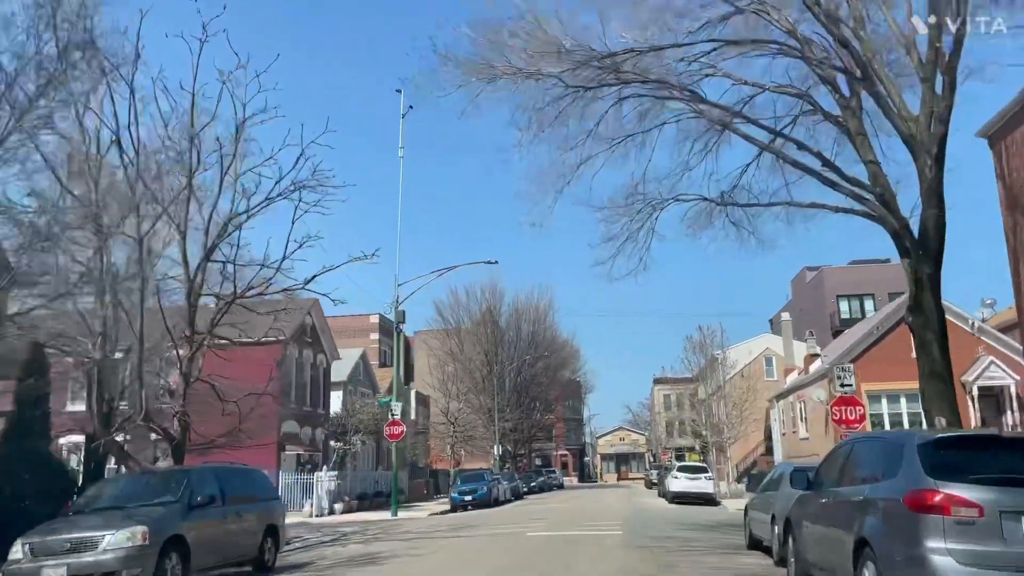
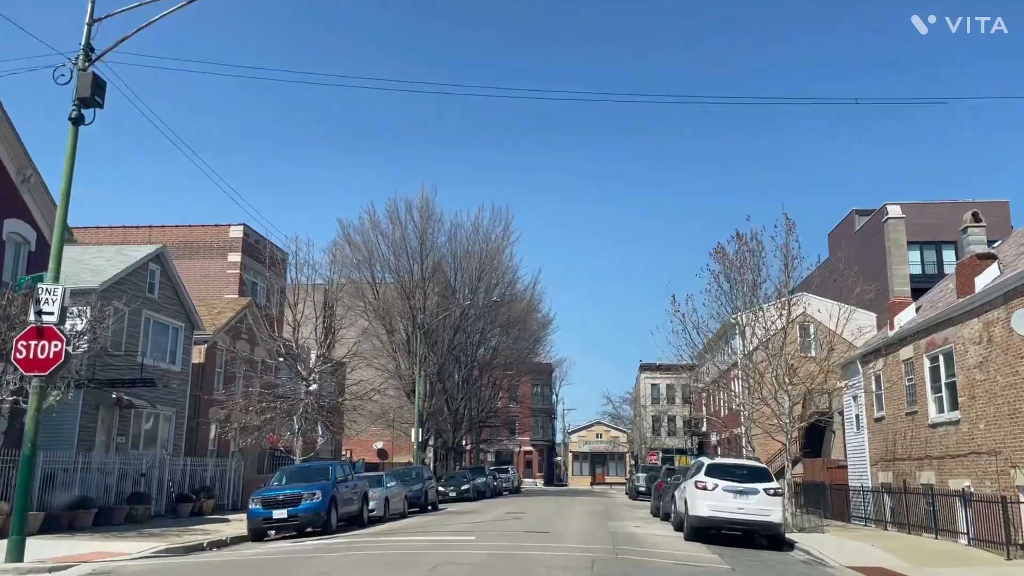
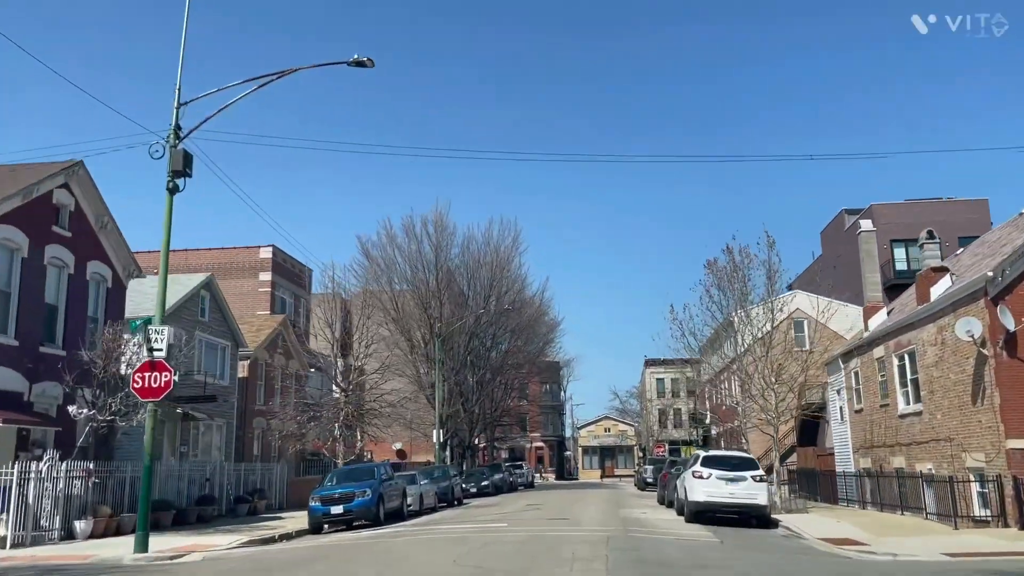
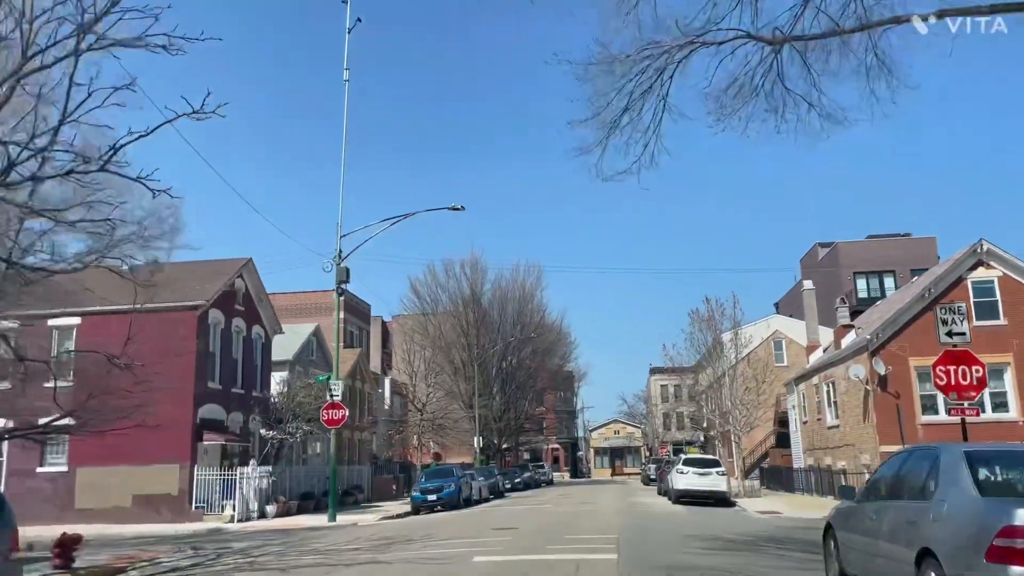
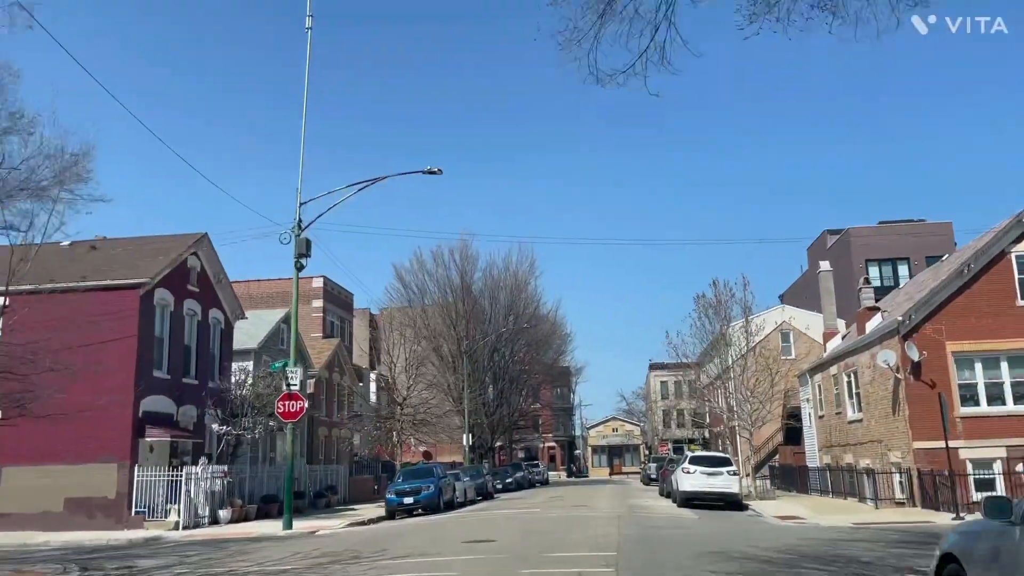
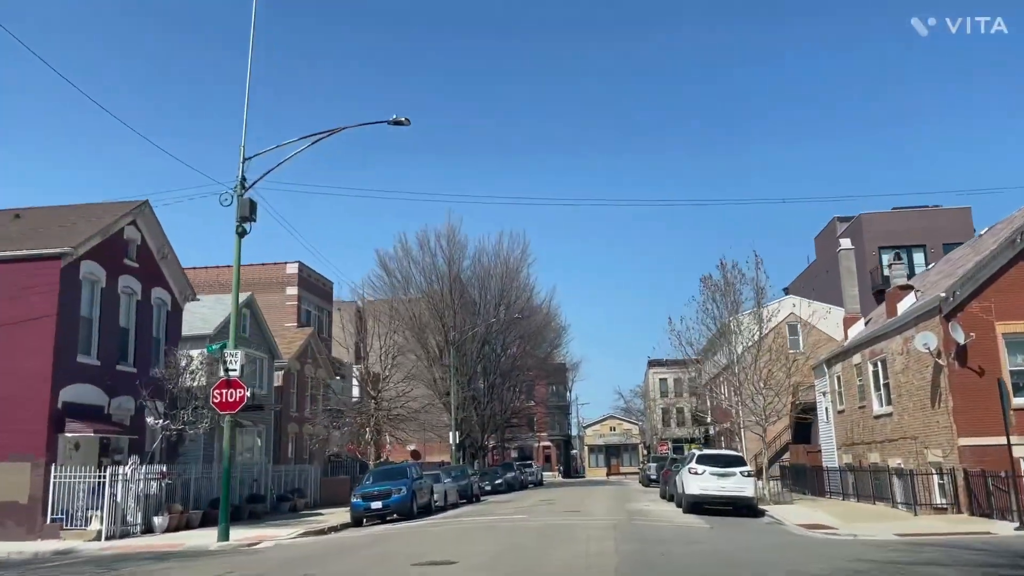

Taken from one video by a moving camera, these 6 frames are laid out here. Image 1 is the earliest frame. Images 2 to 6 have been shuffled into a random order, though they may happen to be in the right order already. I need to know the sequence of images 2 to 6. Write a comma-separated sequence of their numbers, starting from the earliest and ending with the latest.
4, 5, 6, 3, 2
